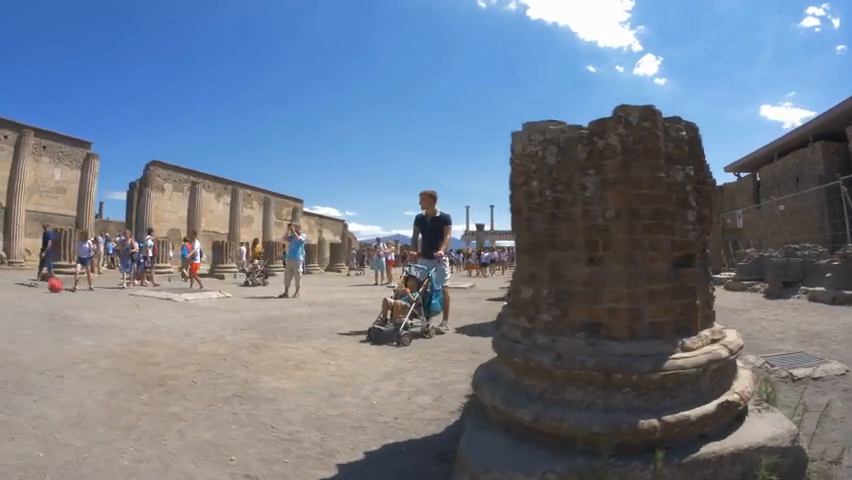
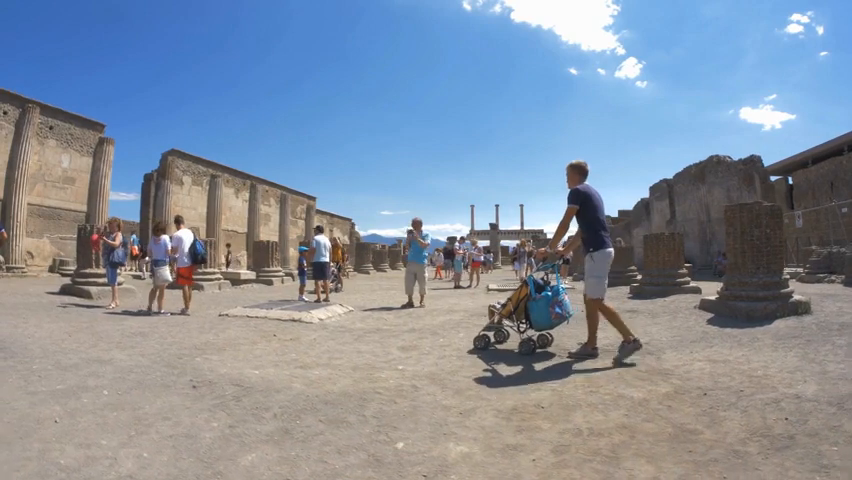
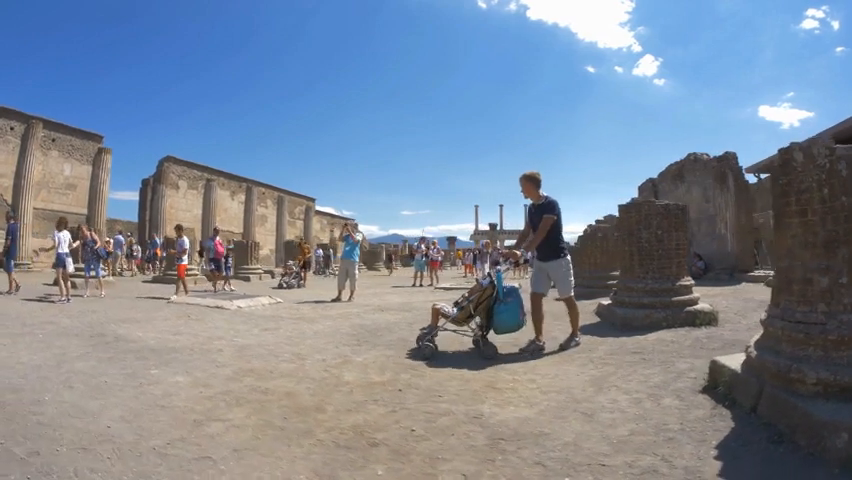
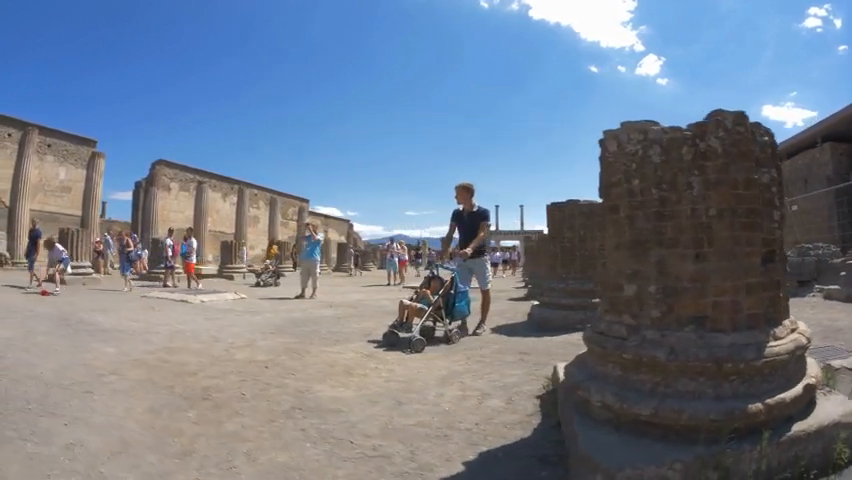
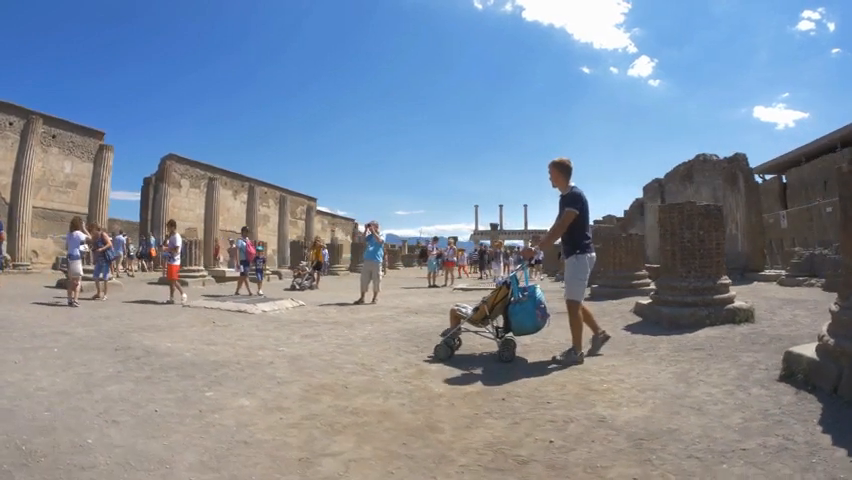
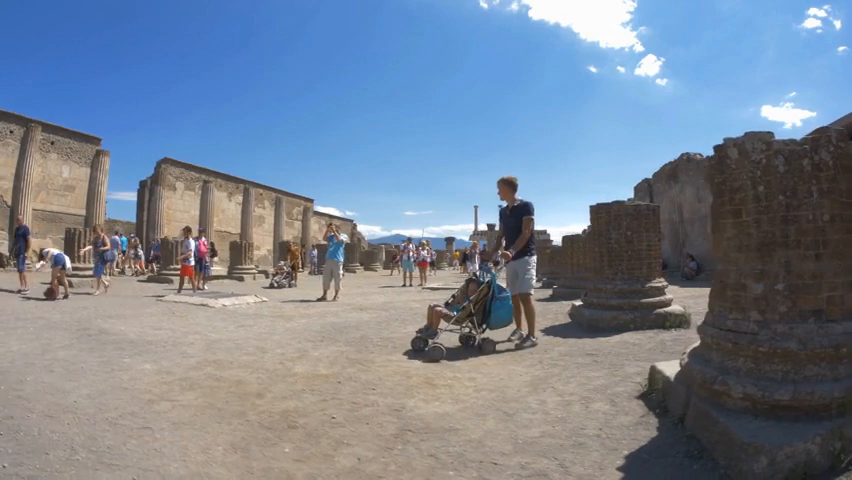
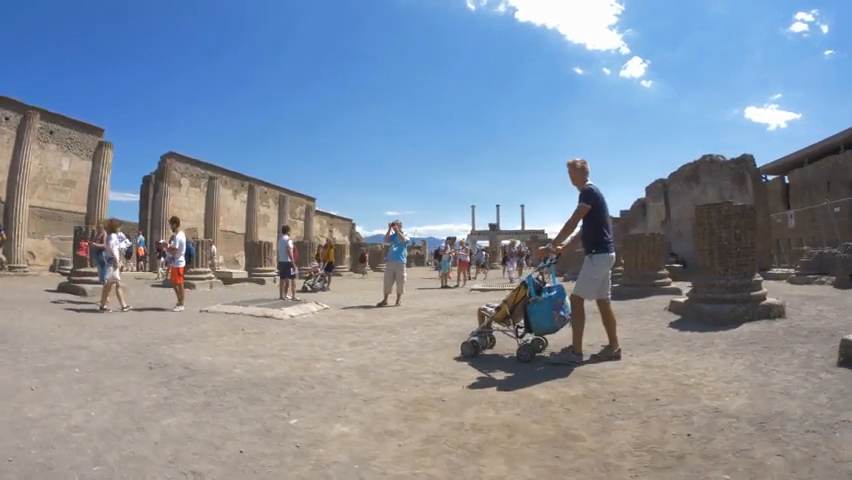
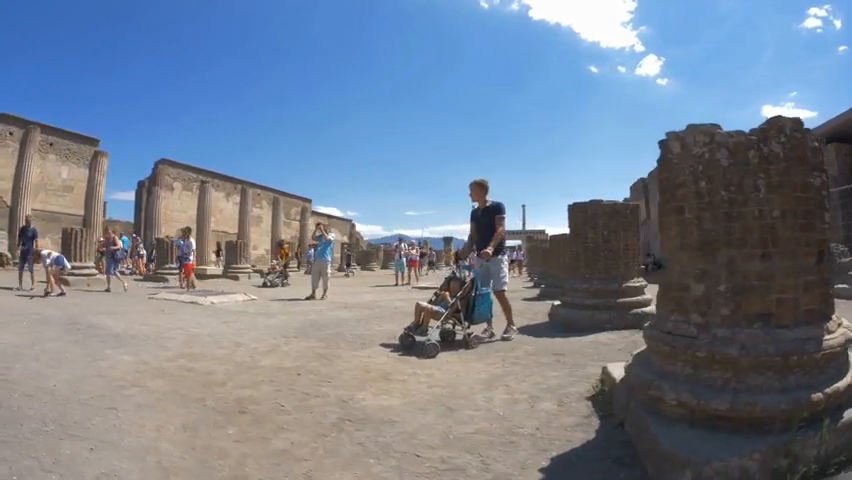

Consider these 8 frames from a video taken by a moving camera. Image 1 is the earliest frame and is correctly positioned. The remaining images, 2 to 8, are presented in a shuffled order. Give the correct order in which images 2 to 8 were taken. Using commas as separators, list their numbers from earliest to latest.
4, 8, 6, 3, 5, 7, 2
